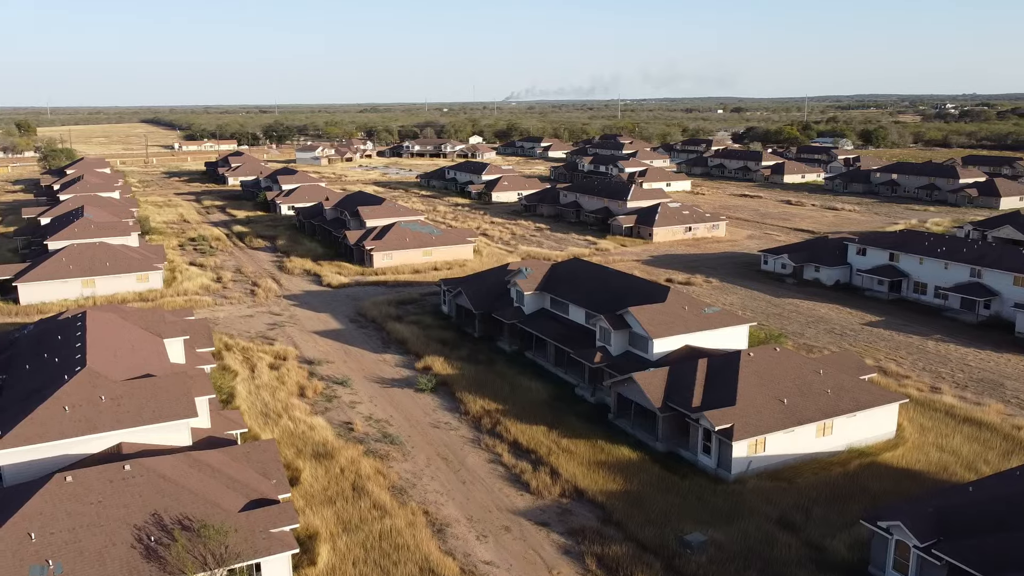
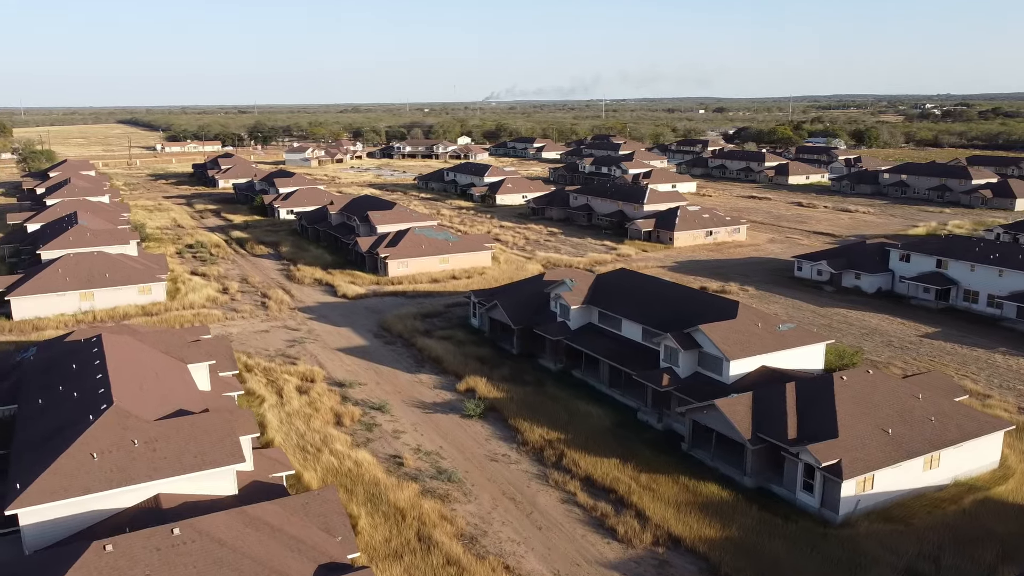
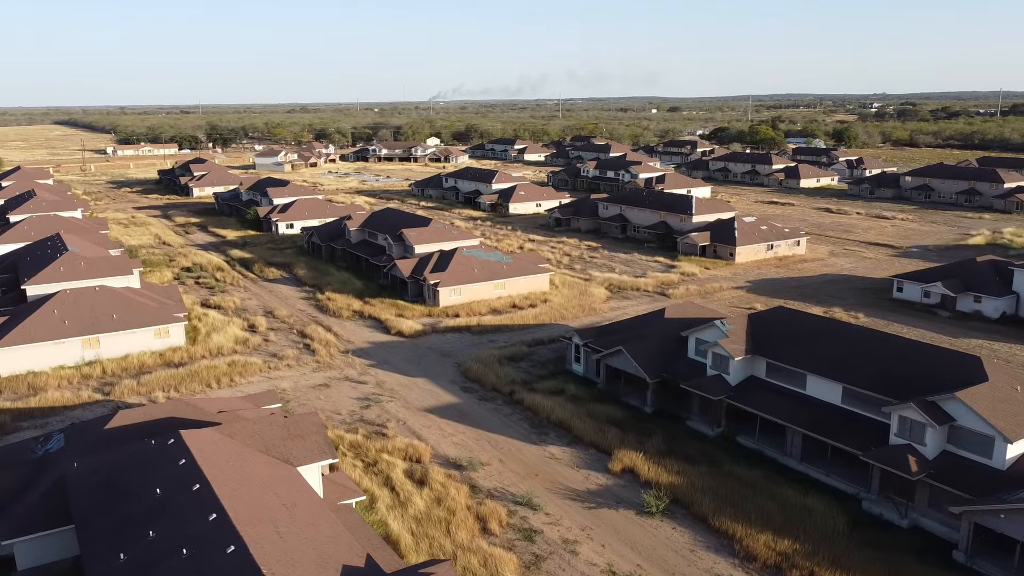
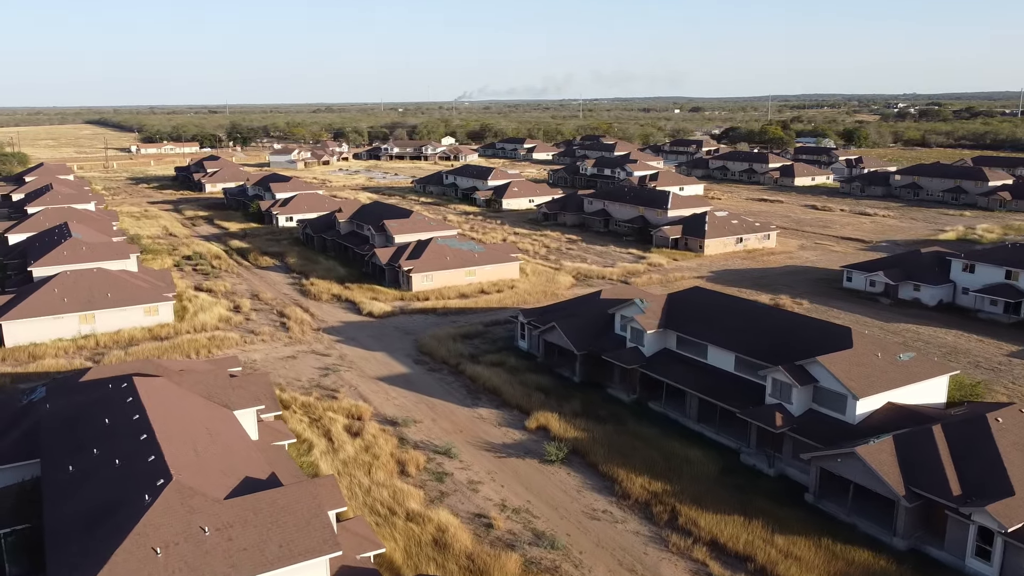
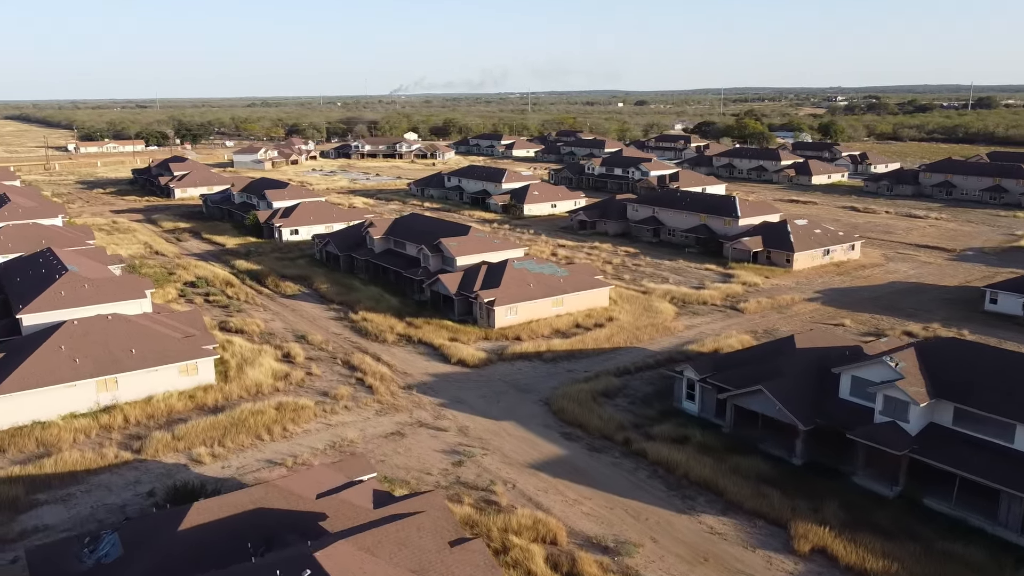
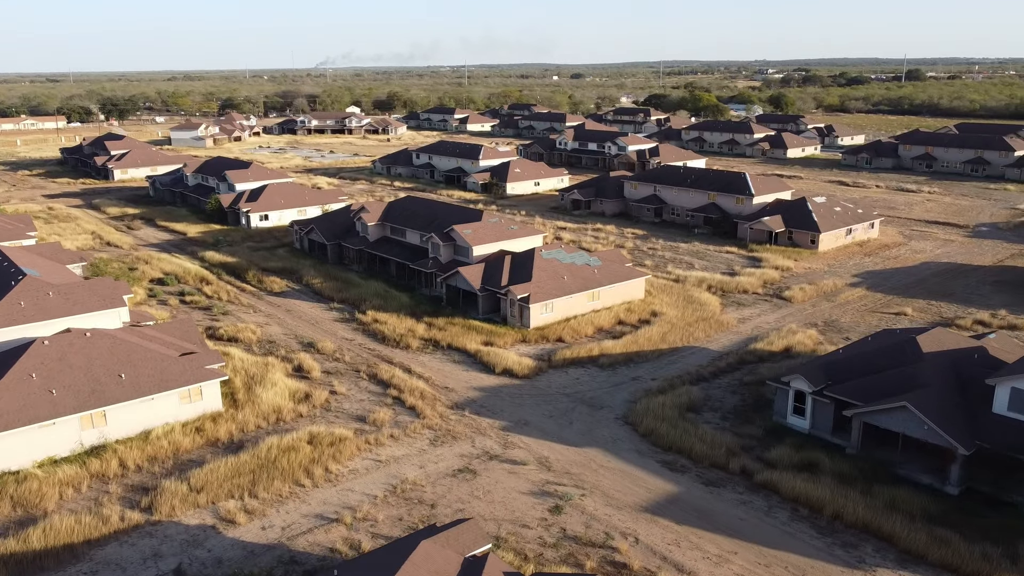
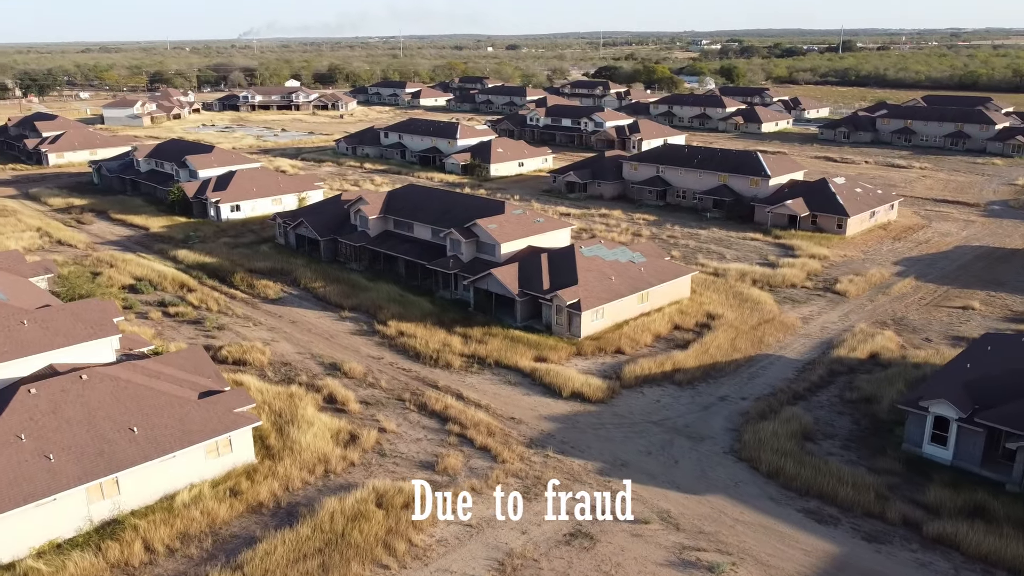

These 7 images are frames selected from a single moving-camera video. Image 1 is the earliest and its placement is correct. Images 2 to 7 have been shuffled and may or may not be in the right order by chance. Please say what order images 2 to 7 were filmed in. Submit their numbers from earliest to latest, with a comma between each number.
2, 4, 3, 5, 6, 7
